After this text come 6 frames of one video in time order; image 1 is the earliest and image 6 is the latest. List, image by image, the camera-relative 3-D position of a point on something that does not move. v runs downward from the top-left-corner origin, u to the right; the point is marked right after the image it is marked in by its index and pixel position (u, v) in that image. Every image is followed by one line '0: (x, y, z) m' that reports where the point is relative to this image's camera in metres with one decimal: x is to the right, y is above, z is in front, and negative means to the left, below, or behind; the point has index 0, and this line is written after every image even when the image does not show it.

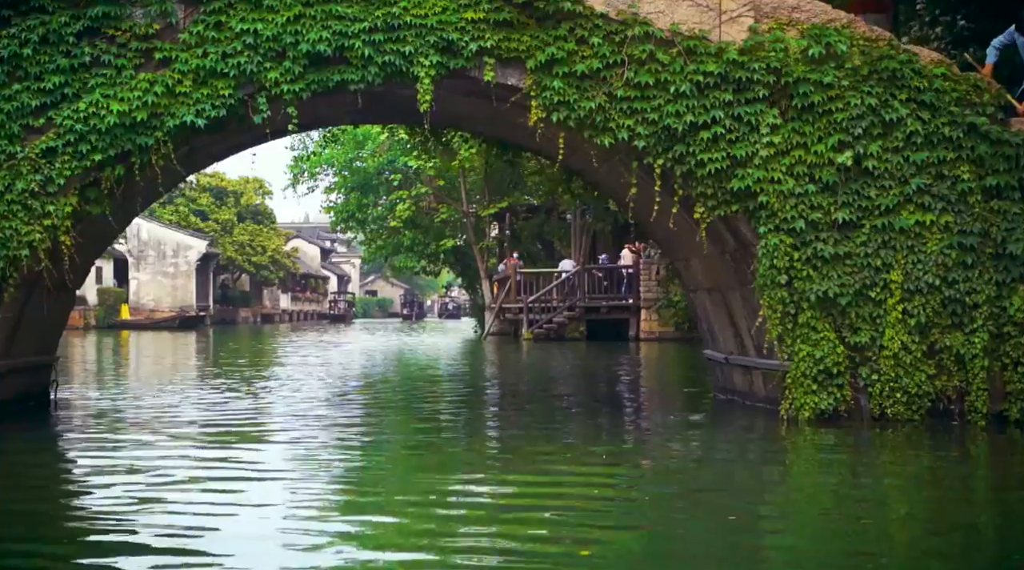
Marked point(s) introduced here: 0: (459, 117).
0: (-0.5, +1.6, +11.4) m
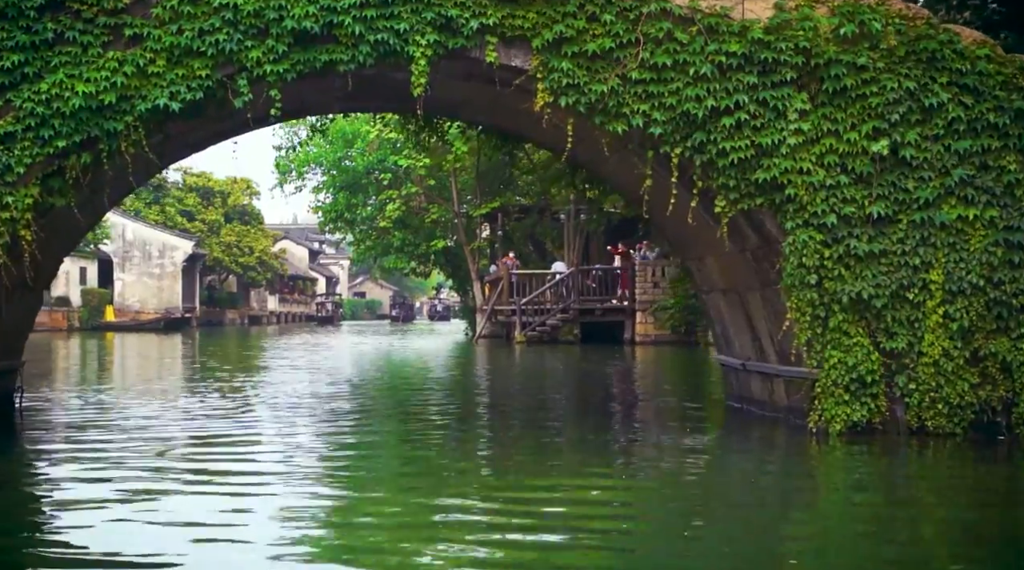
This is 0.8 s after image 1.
0: (-0.5, +1.6, +10.6) m
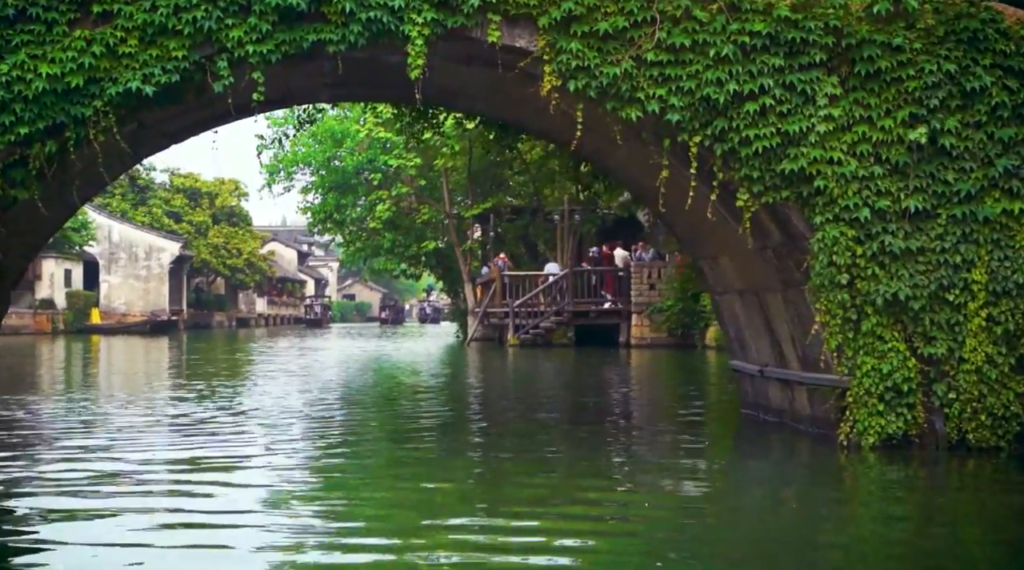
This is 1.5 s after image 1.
0: (-0.5, +1.6, +9.9) m
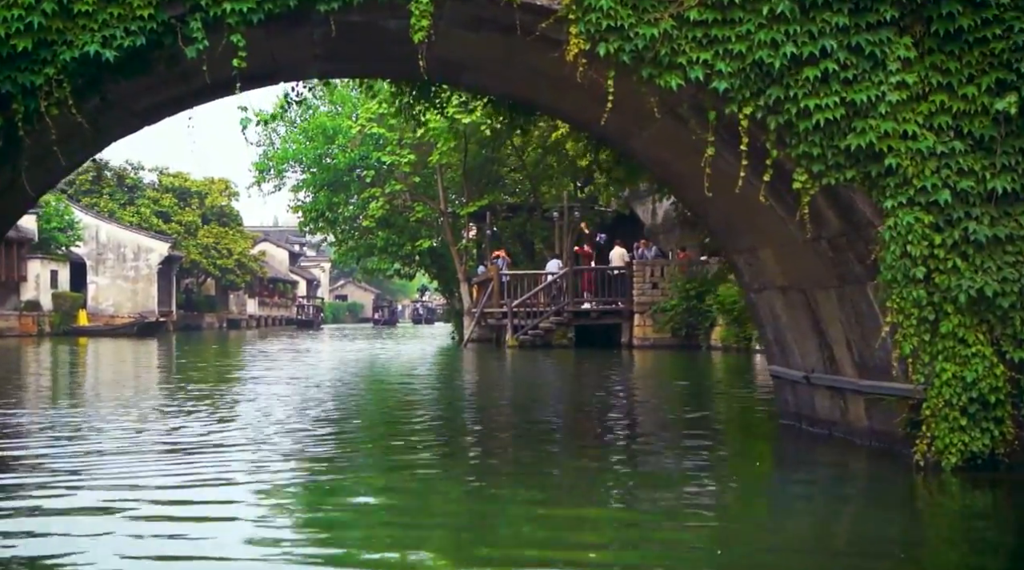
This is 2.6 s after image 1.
0: (-0.4, +1.7, +8.7) m
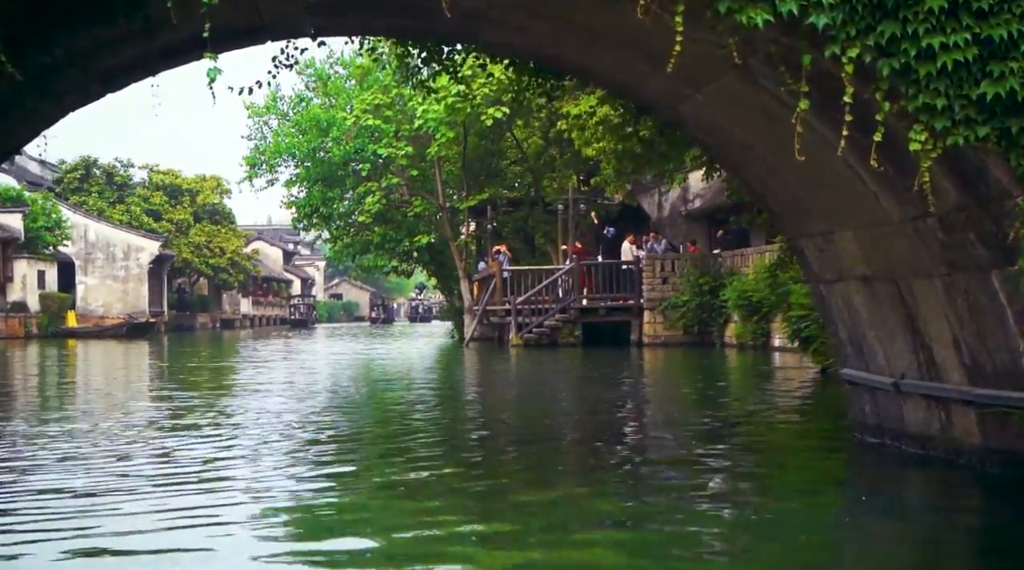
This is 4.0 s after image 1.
0: (-0.2, +1.7, +7.3) m
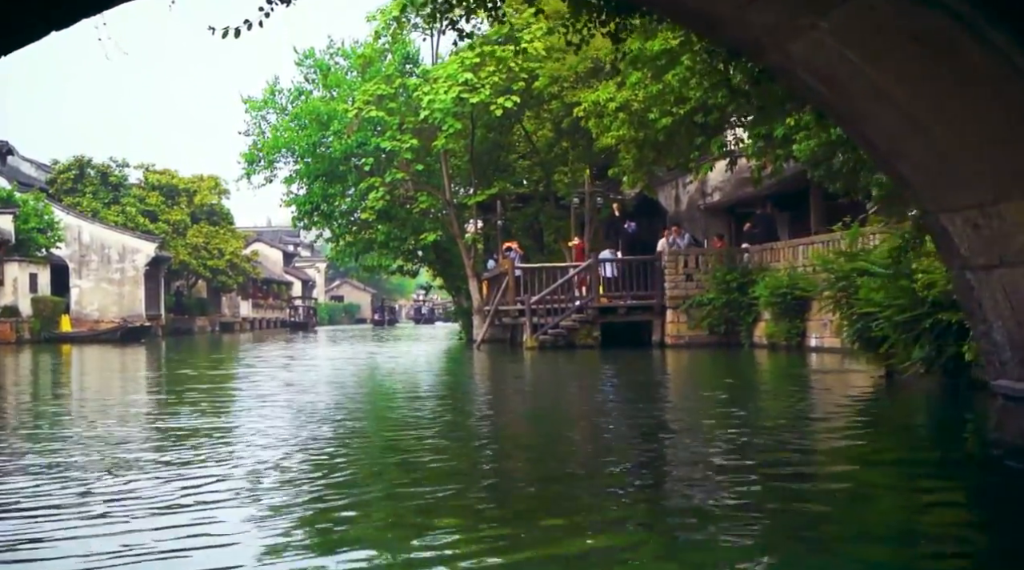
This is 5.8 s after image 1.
0: (+0.2, +1.8, +5.4) m
